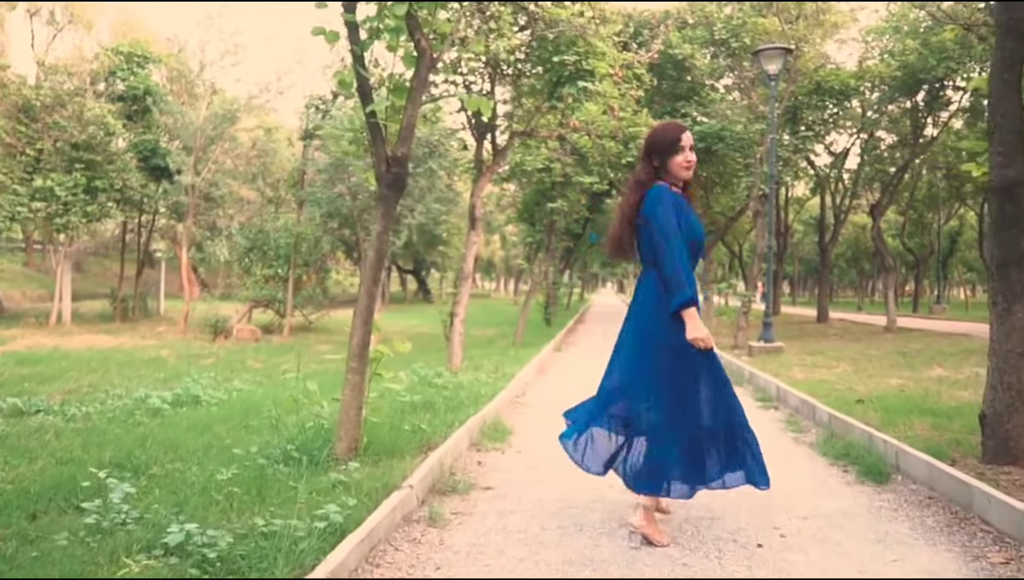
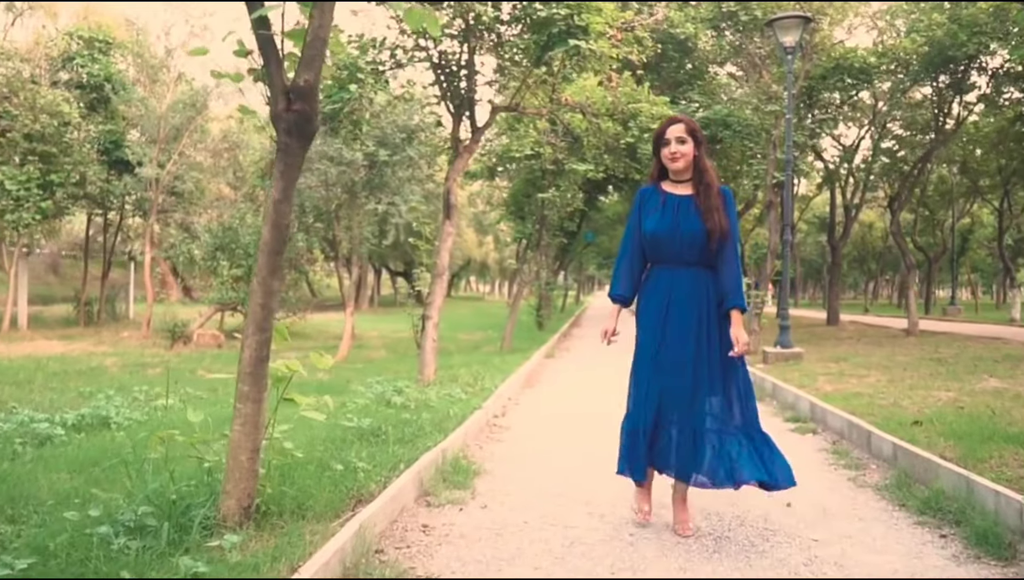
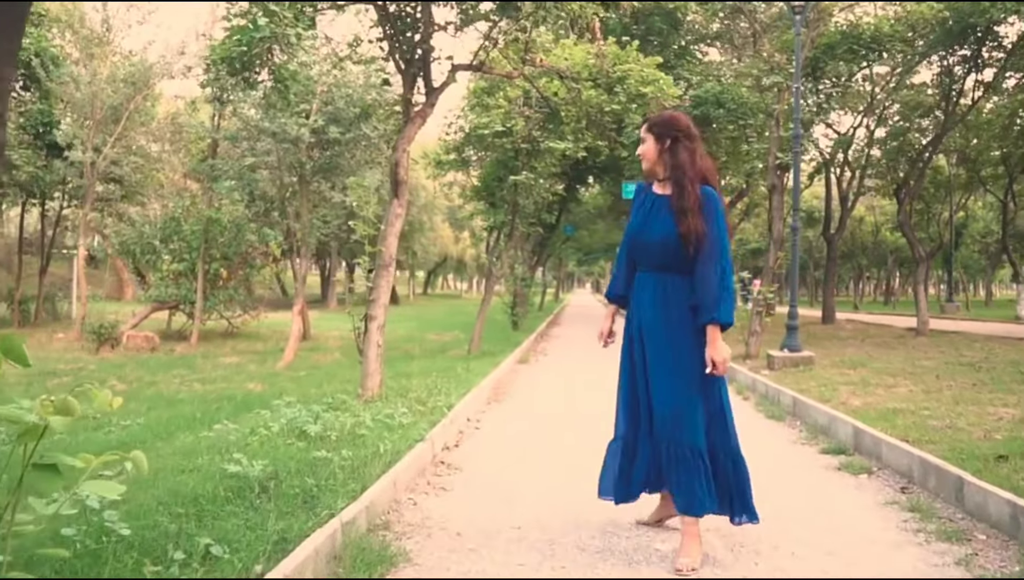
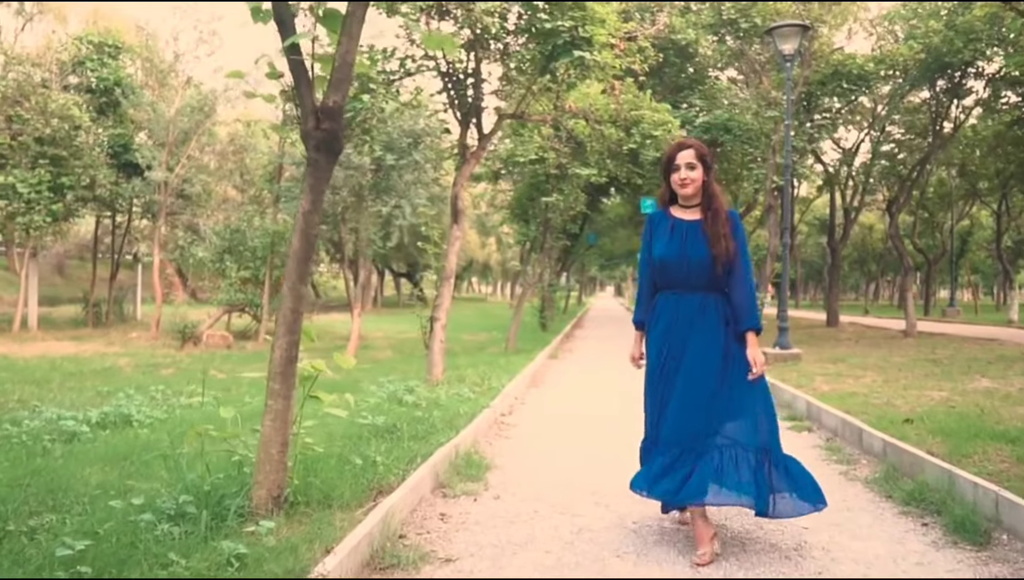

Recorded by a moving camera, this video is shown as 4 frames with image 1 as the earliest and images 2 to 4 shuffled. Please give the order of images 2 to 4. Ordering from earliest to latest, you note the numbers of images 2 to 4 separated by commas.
4, 2, 3
